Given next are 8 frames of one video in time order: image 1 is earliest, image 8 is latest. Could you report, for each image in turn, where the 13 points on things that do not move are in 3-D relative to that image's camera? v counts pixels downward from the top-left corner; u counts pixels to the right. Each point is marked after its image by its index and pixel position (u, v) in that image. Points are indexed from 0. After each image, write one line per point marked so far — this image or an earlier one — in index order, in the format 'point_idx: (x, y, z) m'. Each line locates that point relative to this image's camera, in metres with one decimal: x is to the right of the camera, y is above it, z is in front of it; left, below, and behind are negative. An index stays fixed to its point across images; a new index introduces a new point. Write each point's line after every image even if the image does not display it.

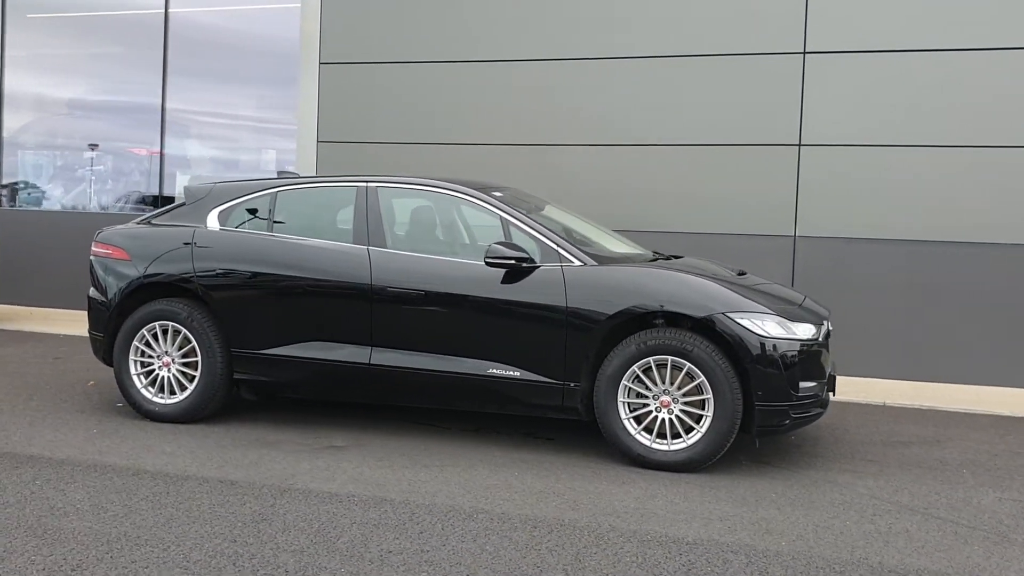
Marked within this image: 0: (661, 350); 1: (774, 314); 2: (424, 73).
0: (+0.8, -0.3, +5.0) m
1: (+1.3, -0.1, +5.0) m
2: (-0.9, +2.2, +9.9) m
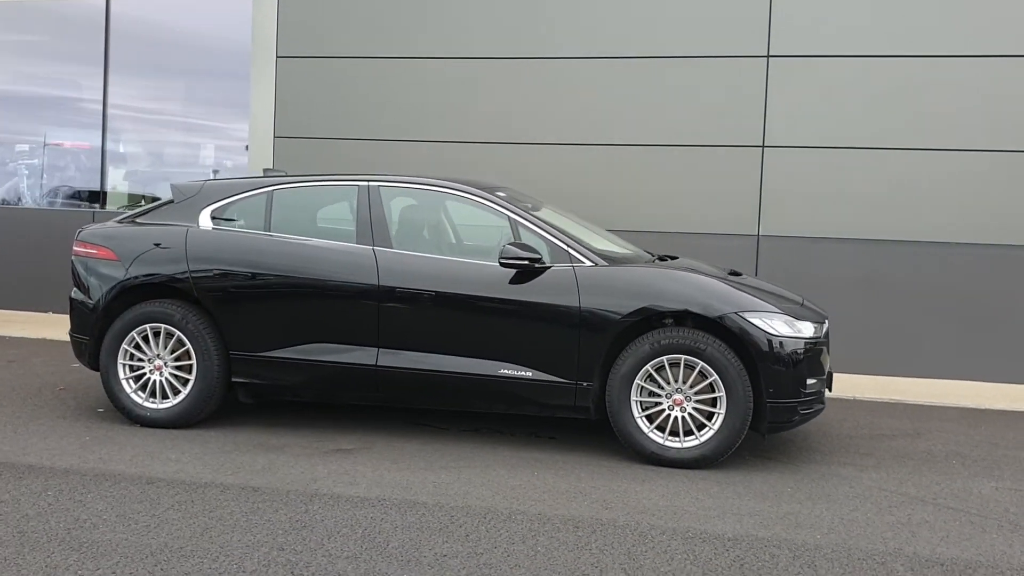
0: (+0.8, -0.3, +5.1) m
1: (+1.4, -0.1, +5.1) m
2: (-1.3, +2.2, +9.8) m
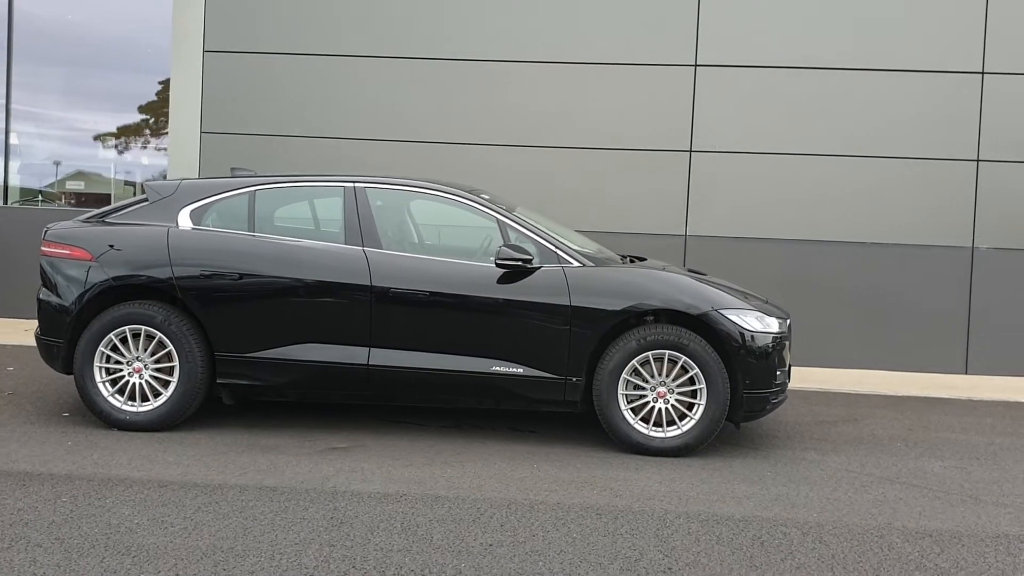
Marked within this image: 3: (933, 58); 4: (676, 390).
0: (+0.8, -0.3, +5.4) m
1: (+1.4, -0.1, +5.5) m
2: (-1.9, +2.2, +9.8) m
3: (+3.9, +2.1, +9.0) m
4: (+0.9, -0.6, +5.4) m
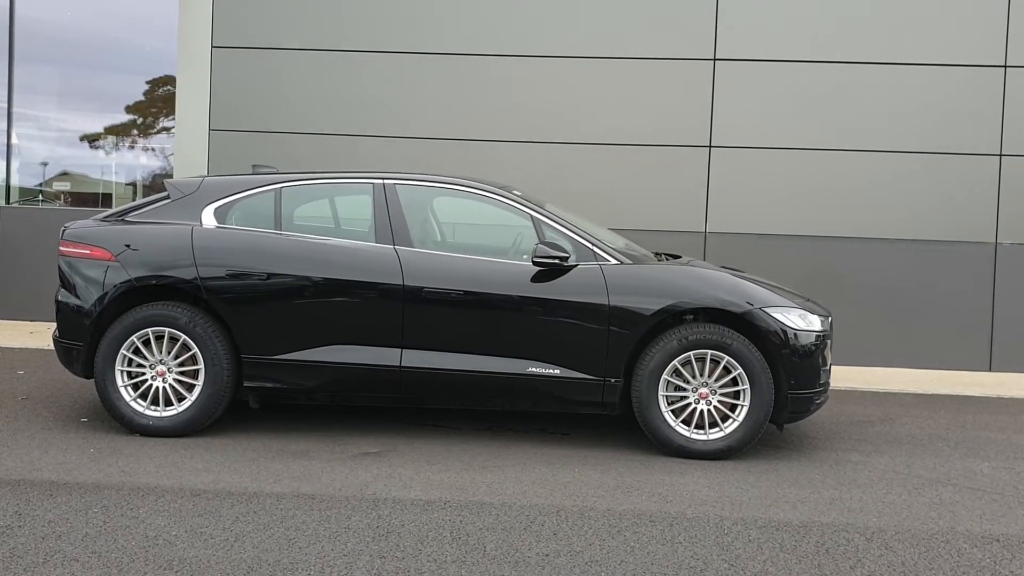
0: (+1.0, -0.3, +5.2) m
1: (+1.6, -0.1, +5.4) m
2: (-1.8, +2.2, +9.6) m
3: (+4.0, +2.2, +8.9) m
4: (+1.1, -0.6, +5.3) m
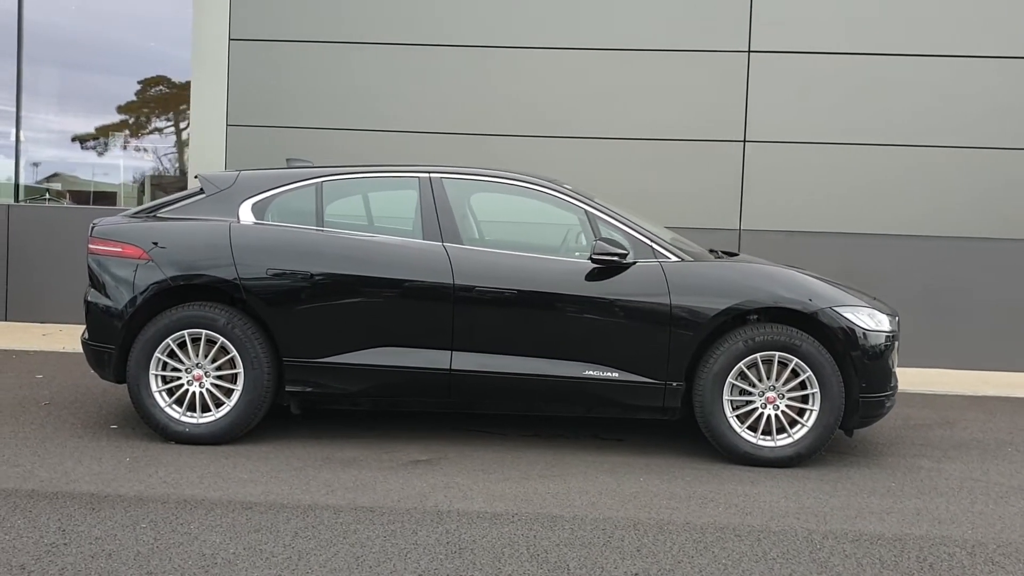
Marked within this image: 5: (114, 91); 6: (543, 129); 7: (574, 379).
0: (+1.3, -0.3, +5.0) m
1: (+1.9, -0.1, +5.1) m
2: (-1.5, +2.2, +9.3) m
3: (+4.3, +2.2, +8.6) m
4: (+1.4, -0.5, +5.0) m
5: (-4.1, +2.1, +10.2) m
6: (+0.3, +1.5, +9.2) m
7: (+0.3, -0.5, +5.1) m
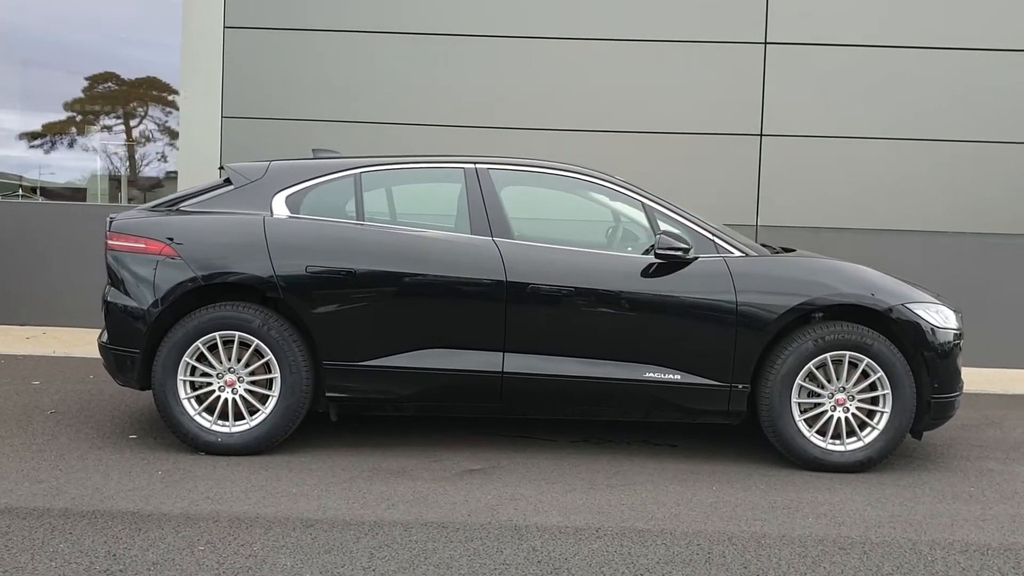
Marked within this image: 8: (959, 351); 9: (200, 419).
0: (+1.6, -0.3, +4.7) m
1: (+2.1, -0.1, +4.9) m
2: (-1.5, +2.2, +9.0) m
3: (+4.4, +2.2, +8.5) m
4: (+1.7, -0.5, +4.8) m
5: (-4.1, +2.1, +9.7) m
6: (+0.4, +1.5, +8.9) m
7: (+0.6, -0.5, +4.8) m
8: (+2.2, -0.3, +4.9) m
9: (-1.5, -0.6, +4.8) m
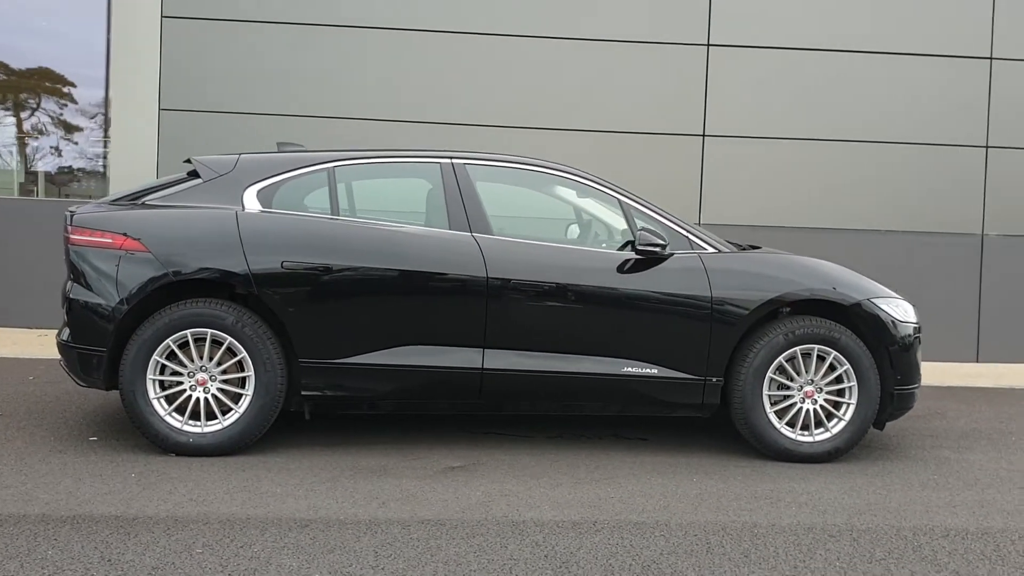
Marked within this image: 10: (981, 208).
0: (+1.5, -0.3, +4.9) m
1: (+2.0, -0.1, +5.1) m
2: (-1.9, +2.2, +8.8) m
3: (+3.9, +2.2, +8.9) m
4: (+1.6, -0.5, +4.9) m
5: (-4.6, +2.1, +9.3) m
6: (-0.1, +1.5, +8.9) m
7: (+0.5, -0.4, +4.8) m
8: (+2.1, -0.3, +5.1) m
9: (-1.6, -0.6, +4.6) m
10: (+4.3, +0.7, +9.0) m
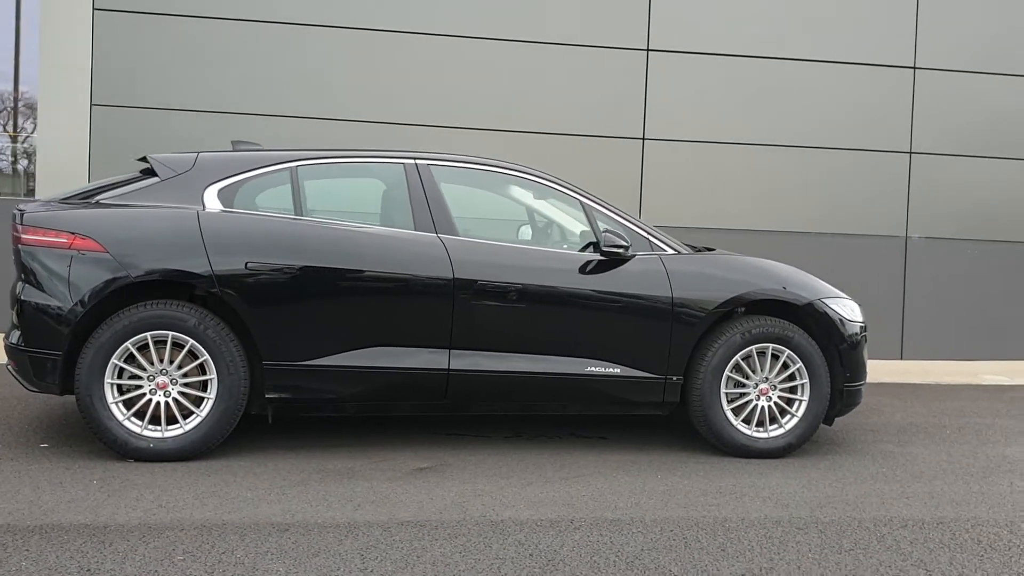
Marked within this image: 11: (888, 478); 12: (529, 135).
0: (+1.3, -0.3, +5.0) m
1: (+1.8, -0.1, +5.3) m
2: (-2.5, +2.2, +8.6) m
3: (+3.4, +2.2, +9.3) m
4: (+1.4, -0.5, +5.1) m
5: (-5.2, +2.1, +8.9) m
6: (-0.6, +1.5, +8.9) m
7: (+0.3, -0.4, +4.9) m
8: (+1.9, -0.3, +5.3) m
9: (-1.8, -0.6, +4.5) m
10: (+3.7, +0.7, +9.3) m
11: (+1.8, -0.9, +4.7) m
12: (+0.1, +1.4, +9.0) m
